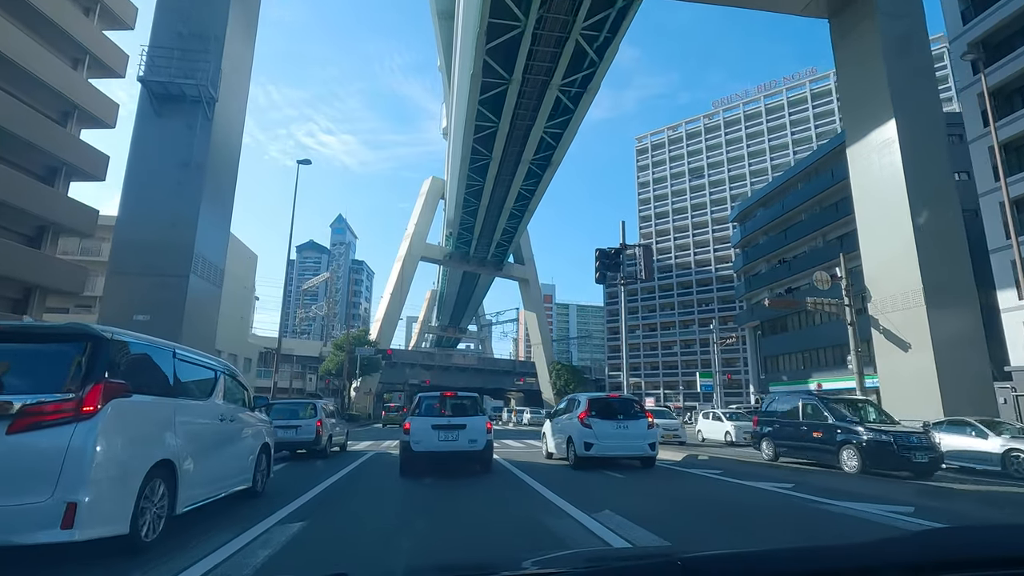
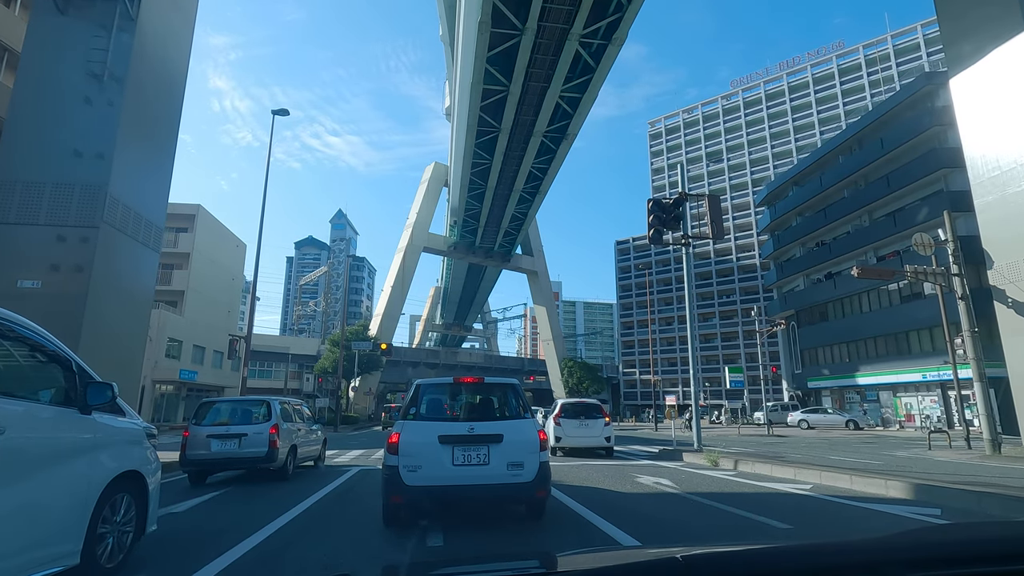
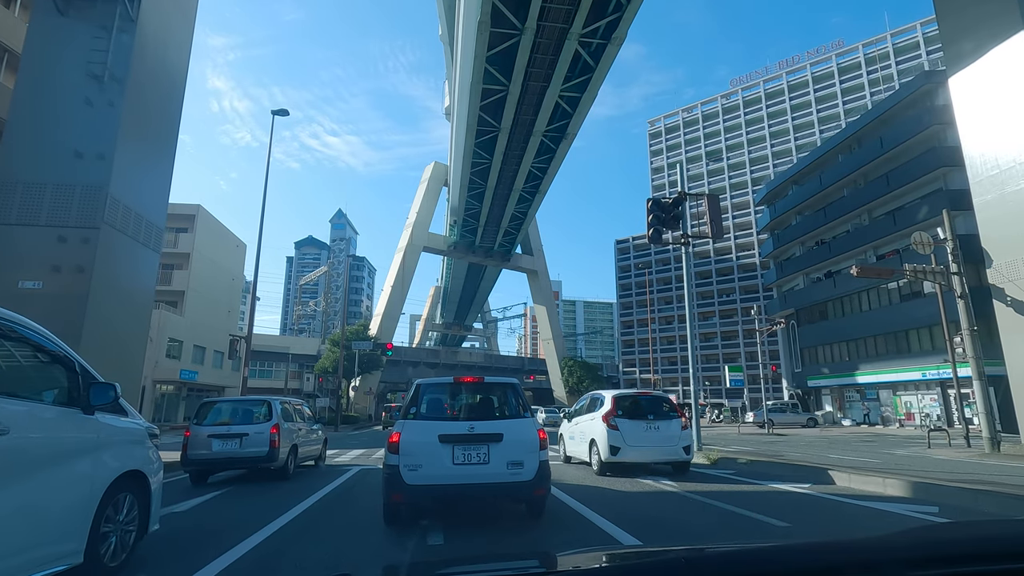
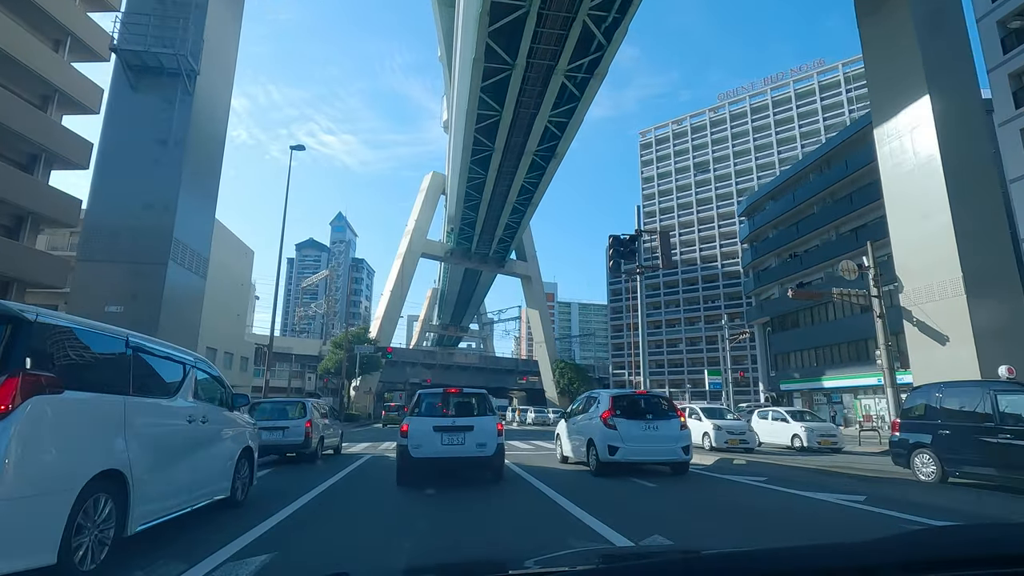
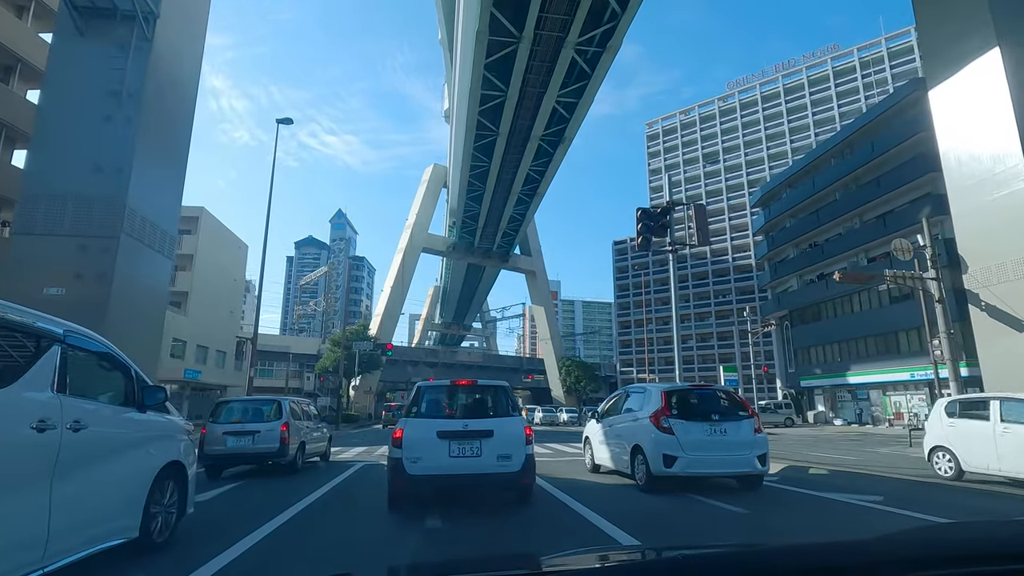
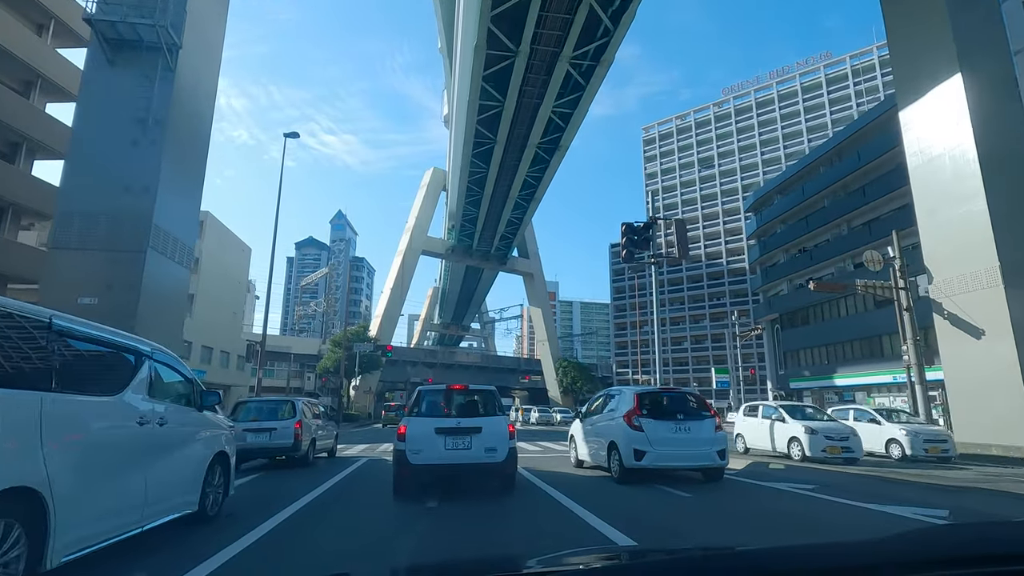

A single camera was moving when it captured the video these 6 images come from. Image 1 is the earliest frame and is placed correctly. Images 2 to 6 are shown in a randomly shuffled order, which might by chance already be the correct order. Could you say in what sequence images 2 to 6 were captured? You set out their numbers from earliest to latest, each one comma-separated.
4, 6, 5, 3, 2
